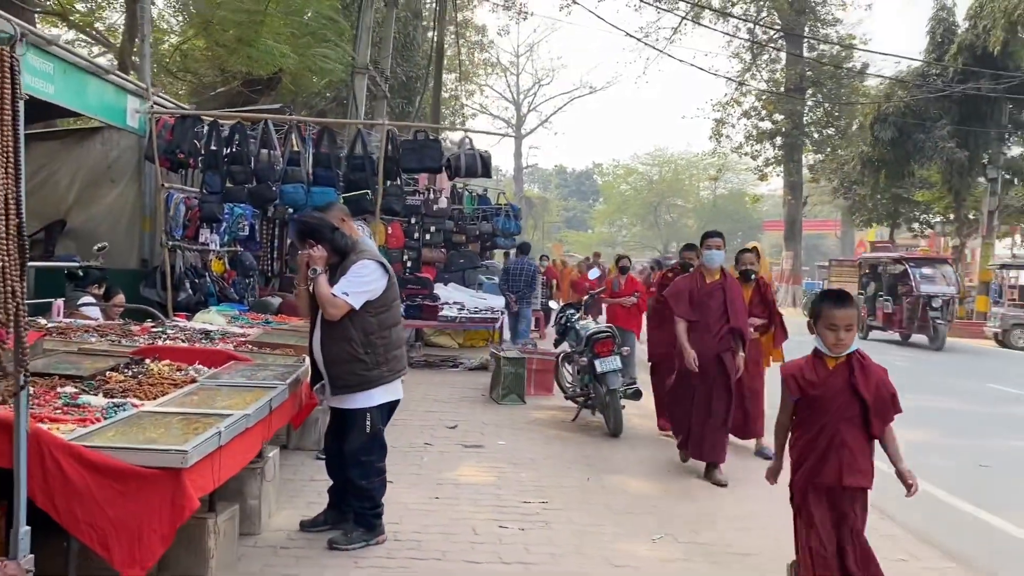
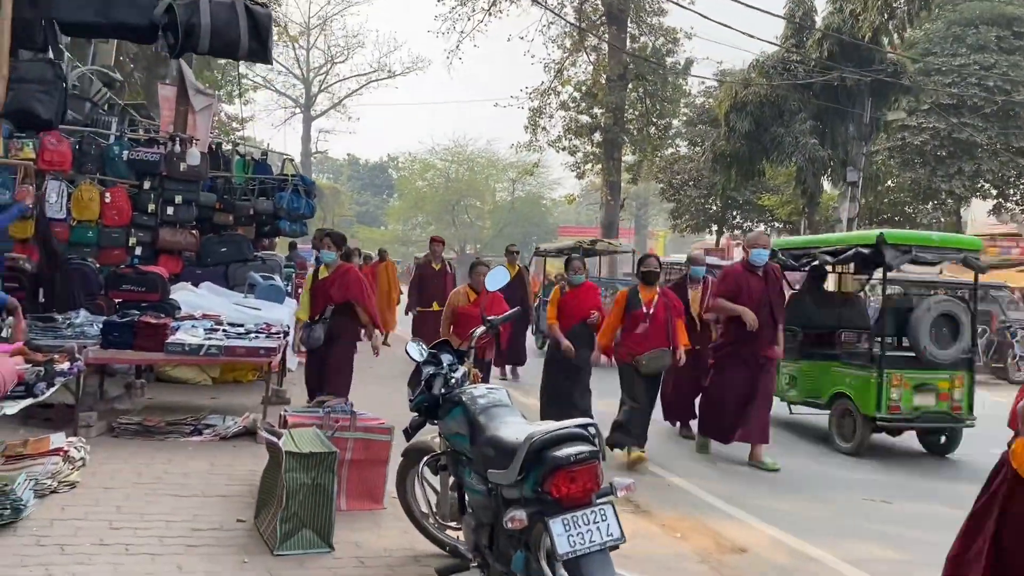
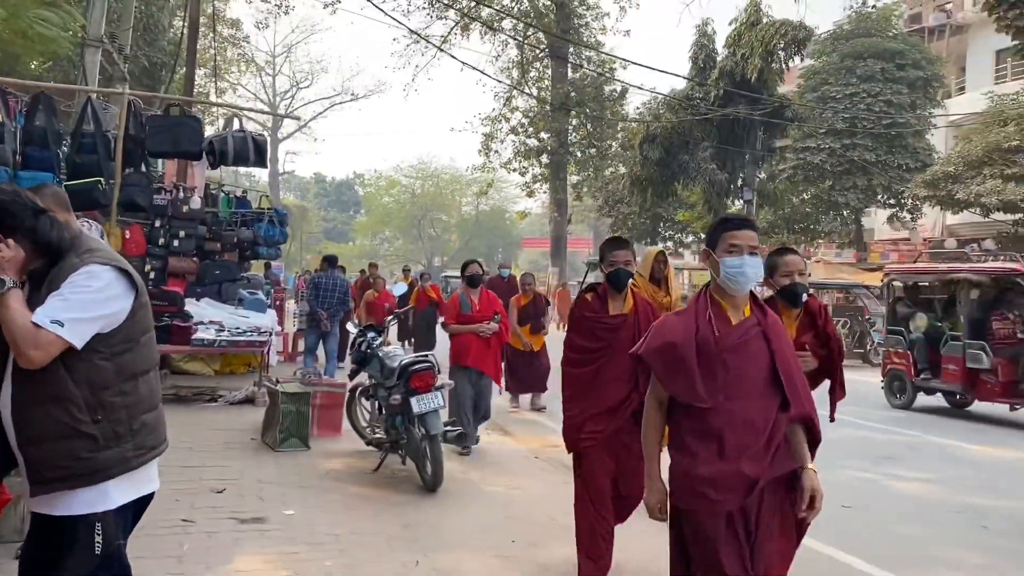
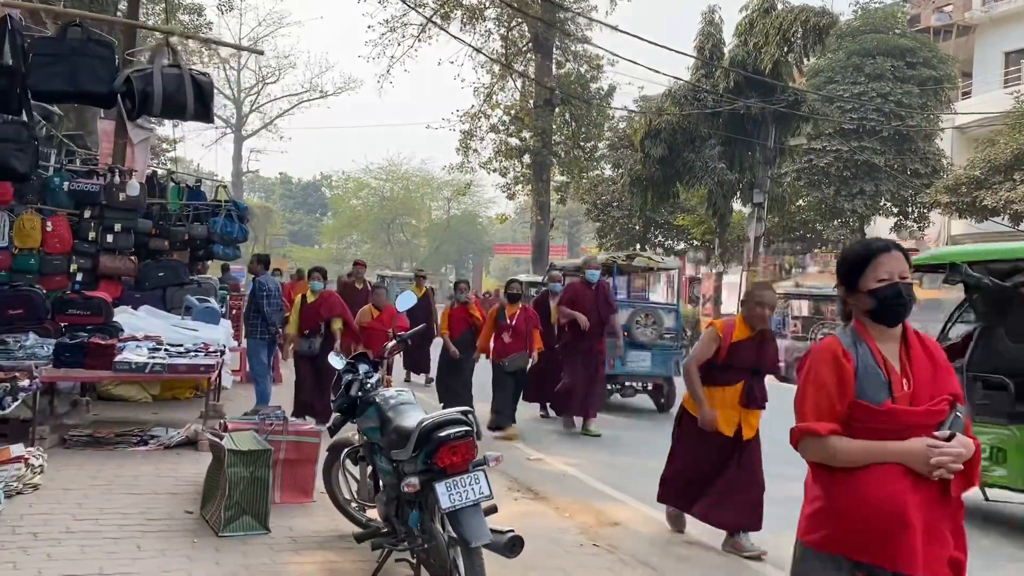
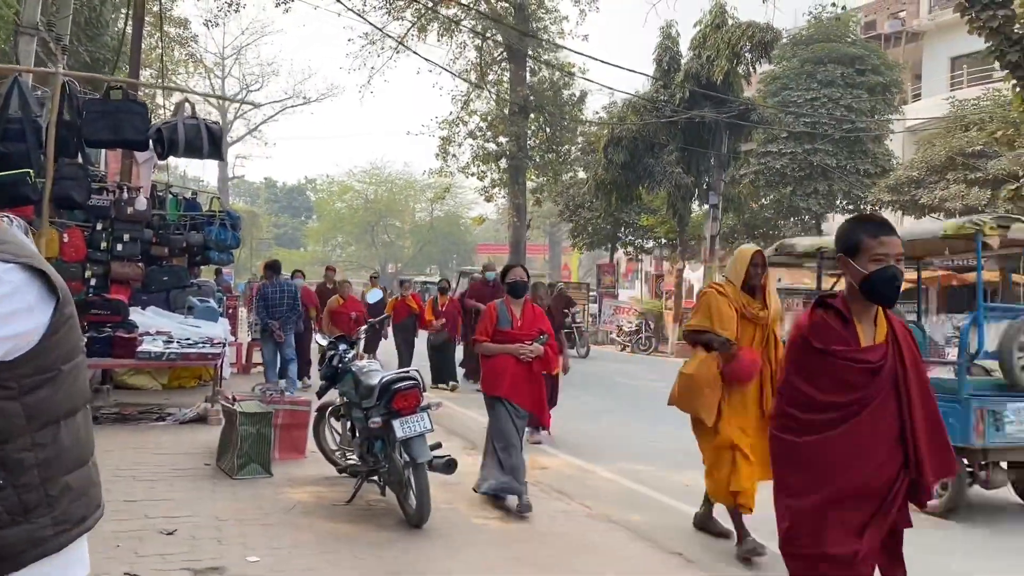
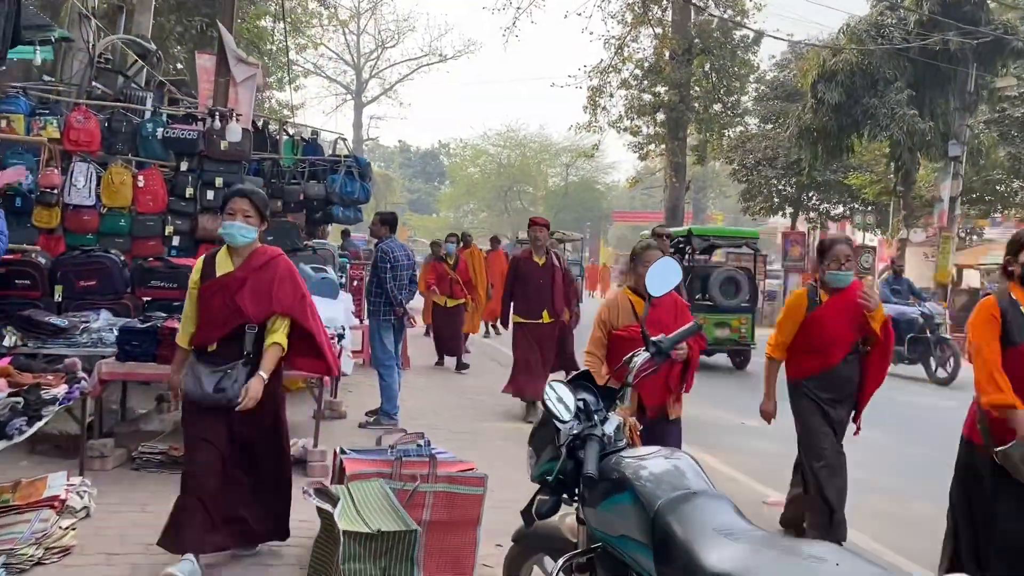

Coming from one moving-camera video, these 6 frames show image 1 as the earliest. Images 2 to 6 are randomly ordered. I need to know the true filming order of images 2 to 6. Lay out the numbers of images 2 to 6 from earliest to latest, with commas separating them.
3, 5, 4, 2, 6
